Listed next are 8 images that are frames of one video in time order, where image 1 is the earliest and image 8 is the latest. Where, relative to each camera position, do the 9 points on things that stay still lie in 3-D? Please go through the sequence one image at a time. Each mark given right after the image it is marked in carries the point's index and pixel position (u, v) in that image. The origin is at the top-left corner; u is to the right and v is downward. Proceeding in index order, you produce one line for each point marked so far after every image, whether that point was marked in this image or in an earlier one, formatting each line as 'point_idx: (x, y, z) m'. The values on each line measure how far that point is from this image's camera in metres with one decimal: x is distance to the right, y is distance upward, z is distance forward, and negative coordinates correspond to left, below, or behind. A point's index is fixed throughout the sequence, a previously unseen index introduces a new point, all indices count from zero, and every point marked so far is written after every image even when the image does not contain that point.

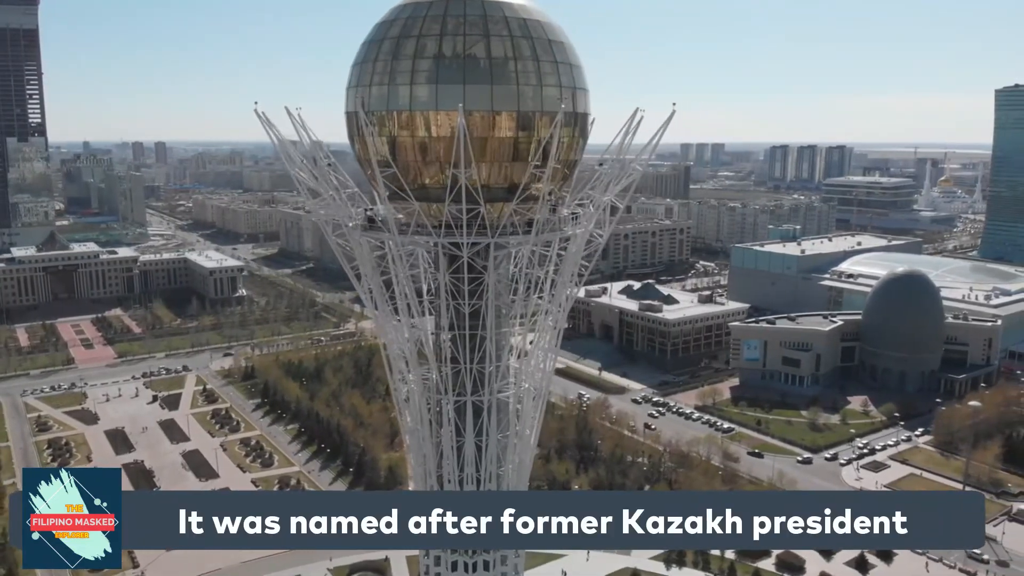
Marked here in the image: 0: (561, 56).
0: (+0.7, +3.6, +14.1) m
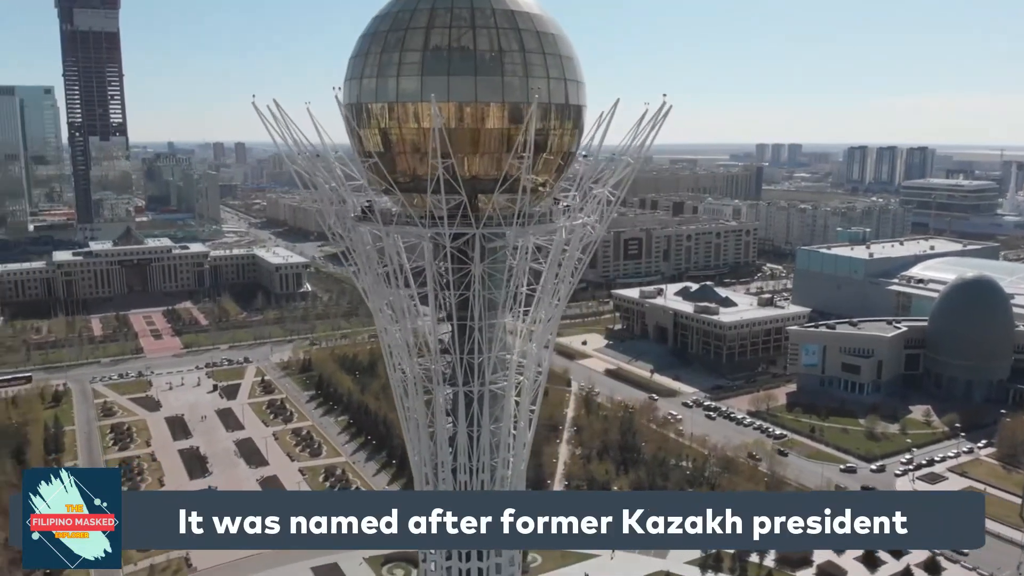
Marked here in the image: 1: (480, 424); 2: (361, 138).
0: (+0.5, +3.7, +14.1) m
1: (-0.5, -2.2, +14.8) m
2: (-2.3, +2.3, +14.4) m
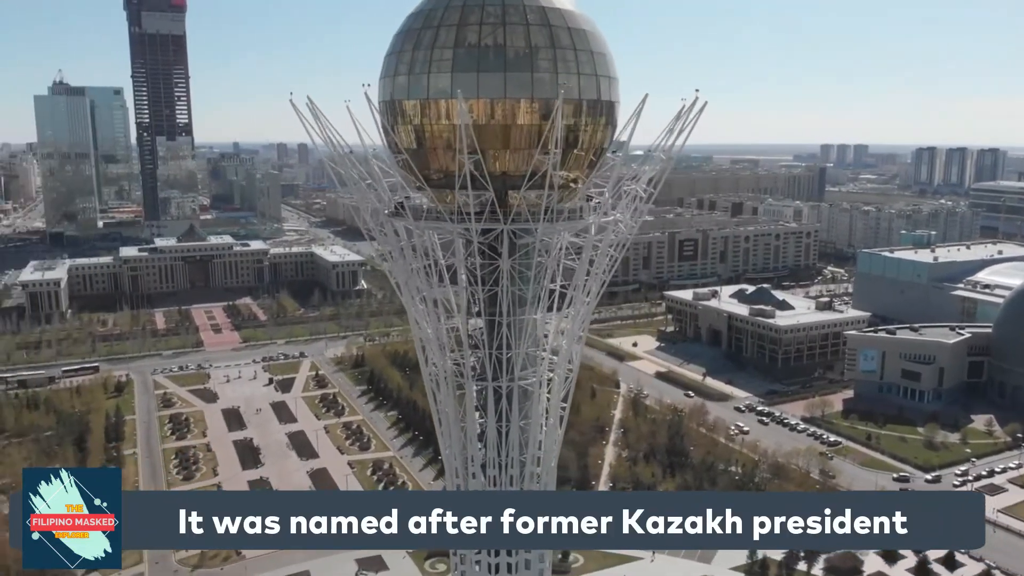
0: (+1.0, +3.7, +14.0) m
1: (0.0, -2.1, +14.8) m
2: (-1.8, +2.4, +14.5) m
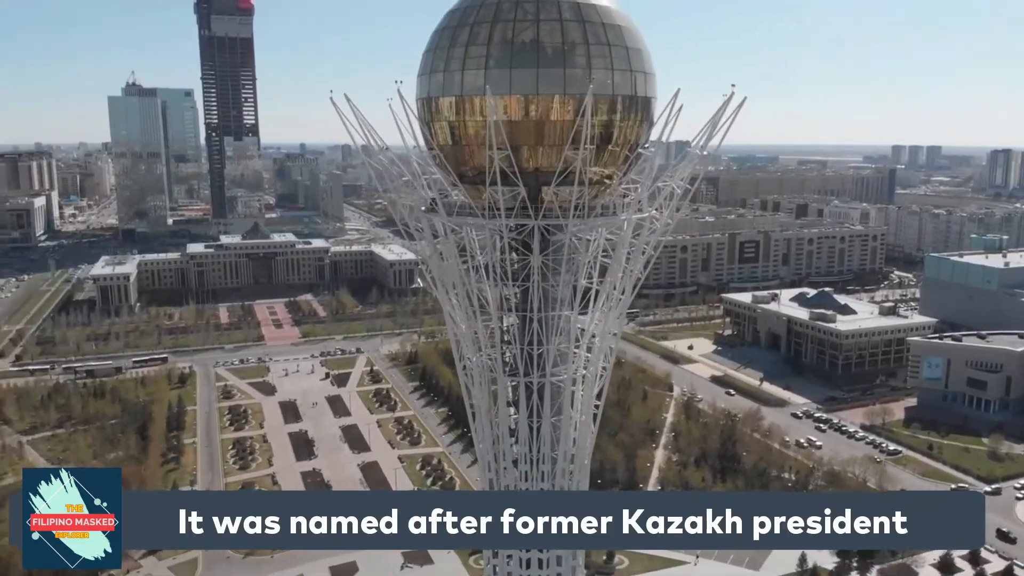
0: (+1.6, +3.8, +14.0) m
1: (+0.5, -2.1, +14.9) m
2: (-1.3, +2.5, +14.7) m
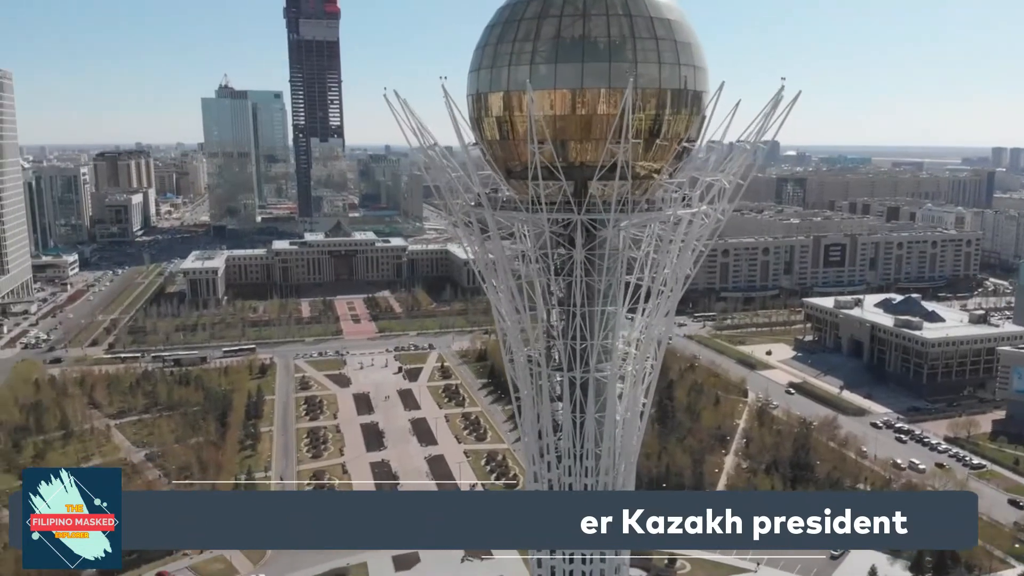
0: (+2.3, +3.8, +13.9) m
1: (+1.2, -2.0, +14.9) m
2: (-0.5, +2.6, +14.9) m
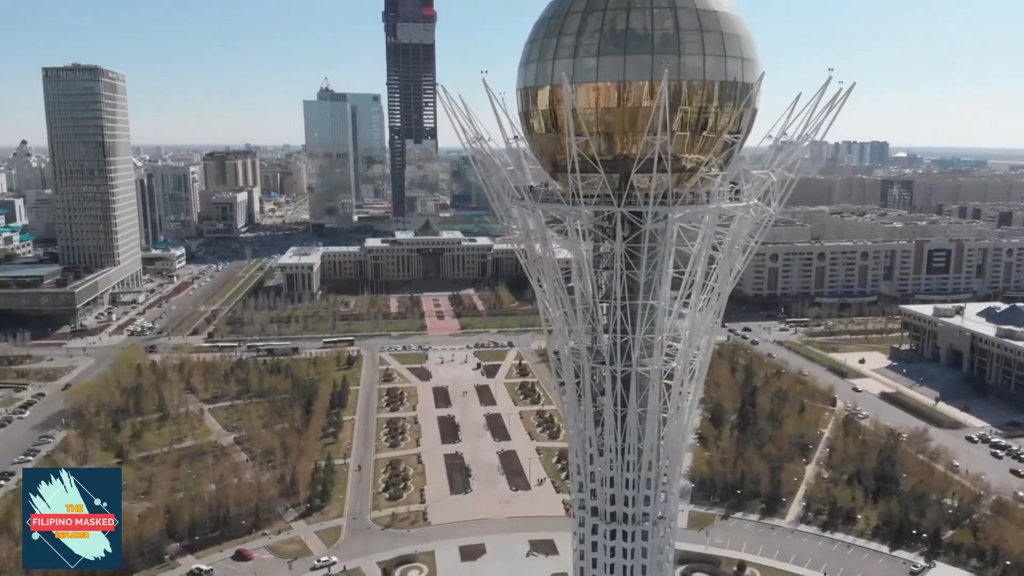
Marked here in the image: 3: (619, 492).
0: (+2.9, +3.9, +13.7) m
1: (+1.8, -1.9, +14.8) m
2: (+0.3, +2.7, +15.1) m
3: (+1.8, -3.3, +15.2) m
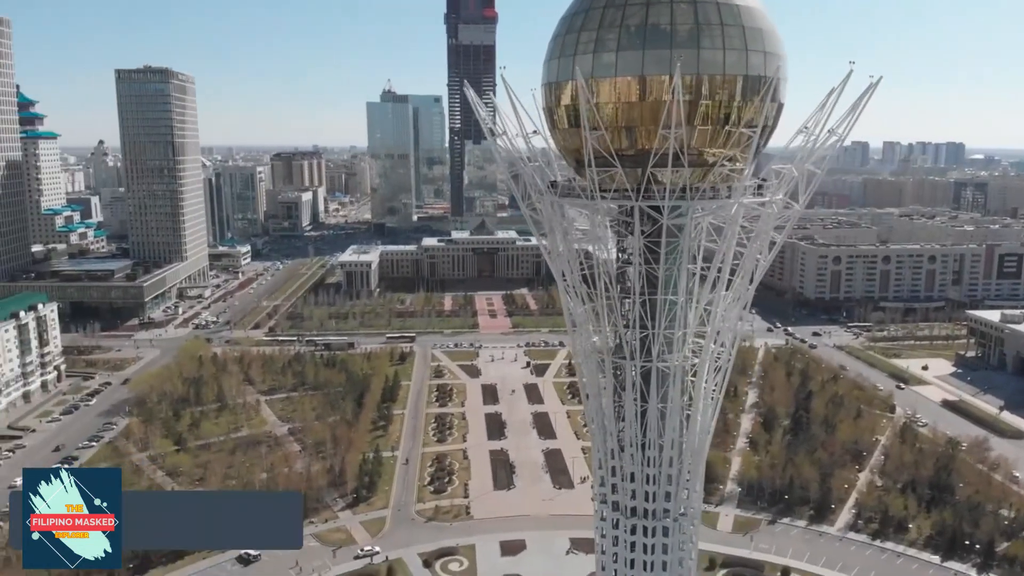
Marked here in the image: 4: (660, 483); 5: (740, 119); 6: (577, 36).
0: (+3.3, +4.0, +13.7) m
1: (+2.2, -1.8, +14.8) m
2: (+0.7, +2.8, +15.2) m
3: (+2.1, -3.3, +15.2) m
4: (+2.4, -3.2, +15.1) m
5: (+3.5, +2.5, +13.9) m
6: (+1.1, +3.9, +14.3) m
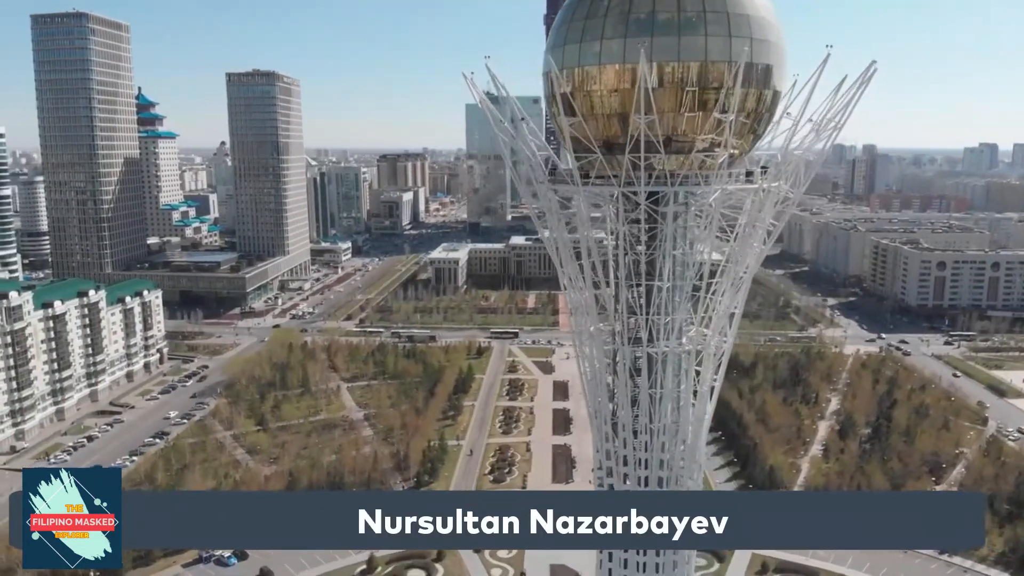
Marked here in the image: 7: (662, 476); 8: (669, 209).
0: (+3.1, +4.2, +13.6) m
1: (+2.1, -1.6, +14.9) m
2: (+0.8, +3.1, +15.5) m
3: (+2.0, -3.1, +15.3) m
4: (+2.3, -3.0, +15.1) m
5: (+3.3, +2.7, +13.9) m
6: (+1.1, +4.2, +14.6) m
7: (+2.5, -3.1, +15.2) m
8: (+2.3, +1.2, +13.9) m
